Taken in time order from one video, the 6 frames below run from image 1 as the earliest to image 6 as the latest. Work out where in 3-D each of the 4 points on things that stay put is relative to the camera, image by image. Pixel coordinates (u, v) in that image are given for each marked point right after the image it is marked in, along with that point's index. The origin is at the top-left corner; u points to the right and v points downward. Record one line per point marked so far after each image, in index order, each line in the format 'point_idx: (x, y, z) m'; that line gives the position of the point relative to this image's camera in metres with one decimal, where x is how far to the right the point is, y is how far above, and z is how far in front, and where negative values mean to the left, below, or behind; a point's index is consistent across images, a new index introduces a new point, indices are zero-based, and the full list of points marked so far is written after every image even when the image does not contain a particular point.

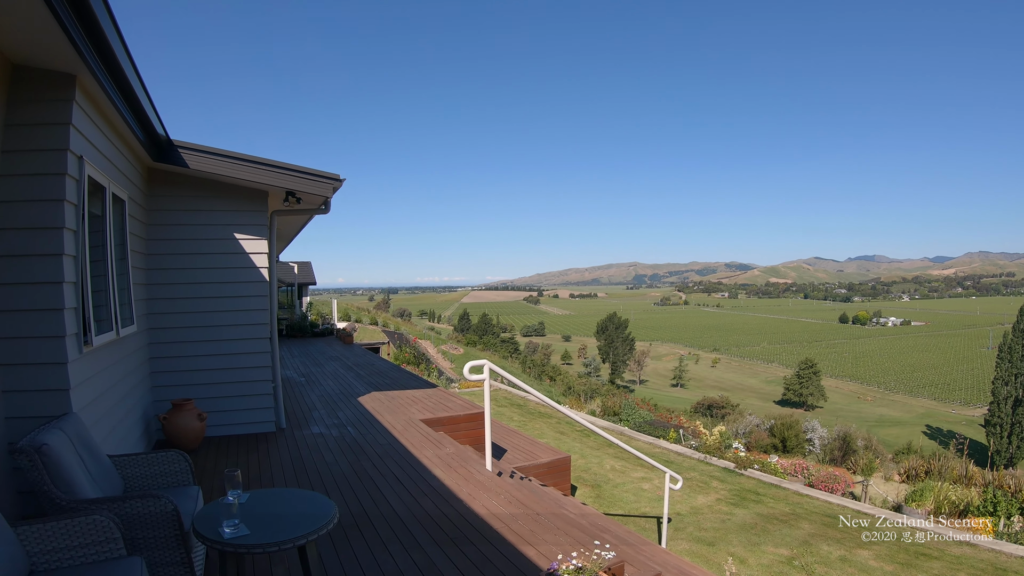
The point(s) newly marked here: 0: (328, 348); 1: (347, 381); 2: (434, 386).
0: (-3.8, -1.3, +10.3) m
1: (-2.3, -1.2, +6.6) m
2: (-1.0, -1.2, +6.0) m
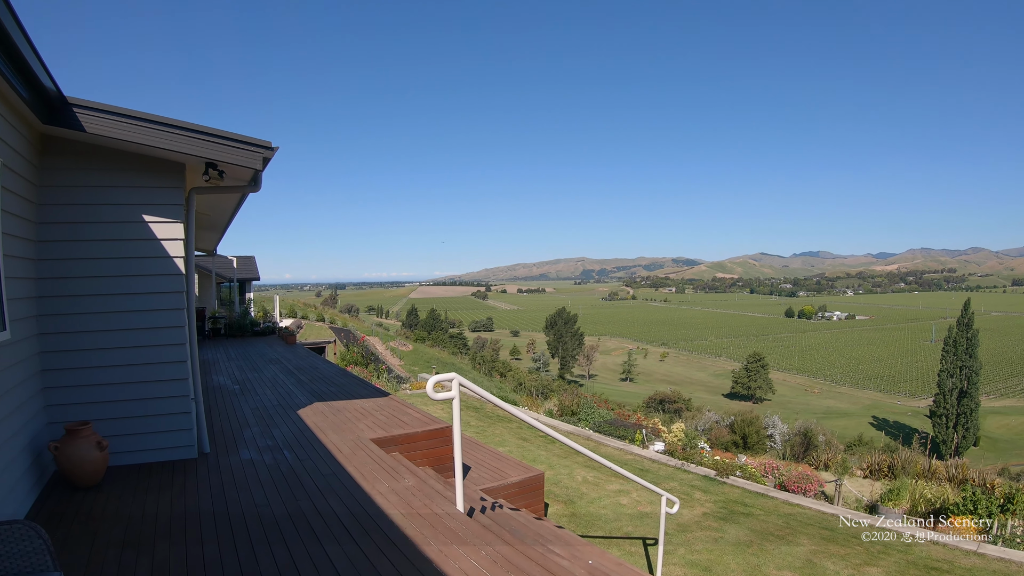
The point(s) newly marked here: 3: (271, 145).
0: (-4.6, -1.2, +9.4) m
1: (-2.7, -1.2, +5.7) m
2: (-1.4, -1.2, +5.3) m
3: (-1.6, +1.0, +3.2) m
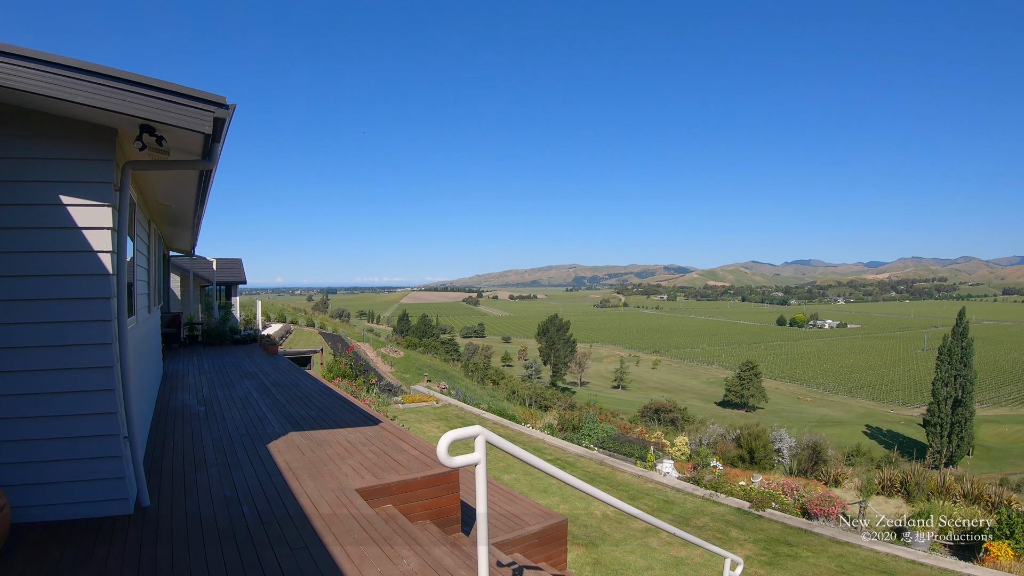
0: (-4.6, -1.3, +8.6) m
1: (-2.6, -1.2, +5.0) m
2: (-1.3, -1.2, +4.6) m
3: (-1.5, +0.9, +2.5) m
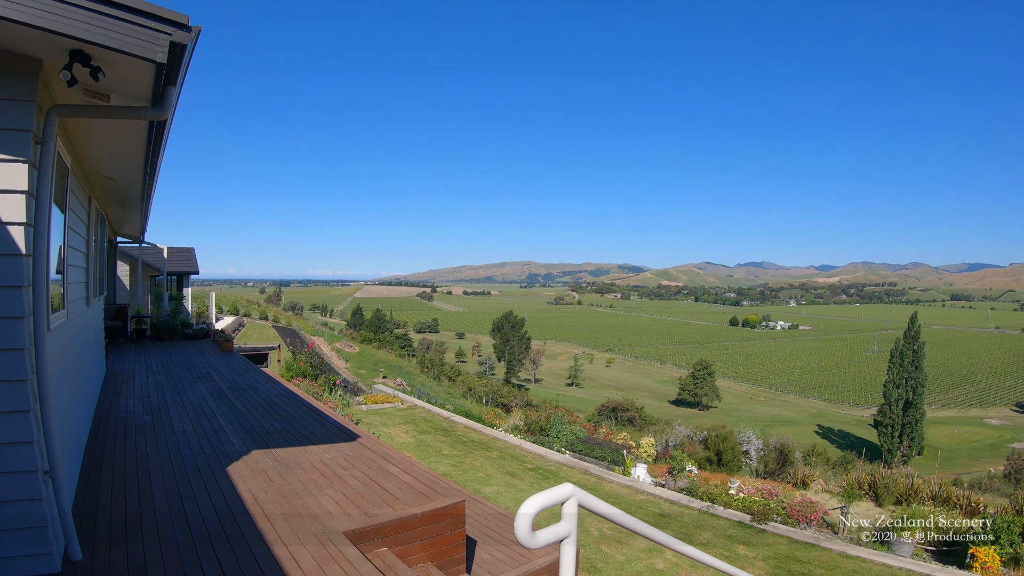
0: (-5.0, -1.1, +7.7) m
1: (-2.6, -1.2, +4.3) m
2: (-1.3, -1.2, +4.0) m
3: (-1.2, +1.0, +1.9) m
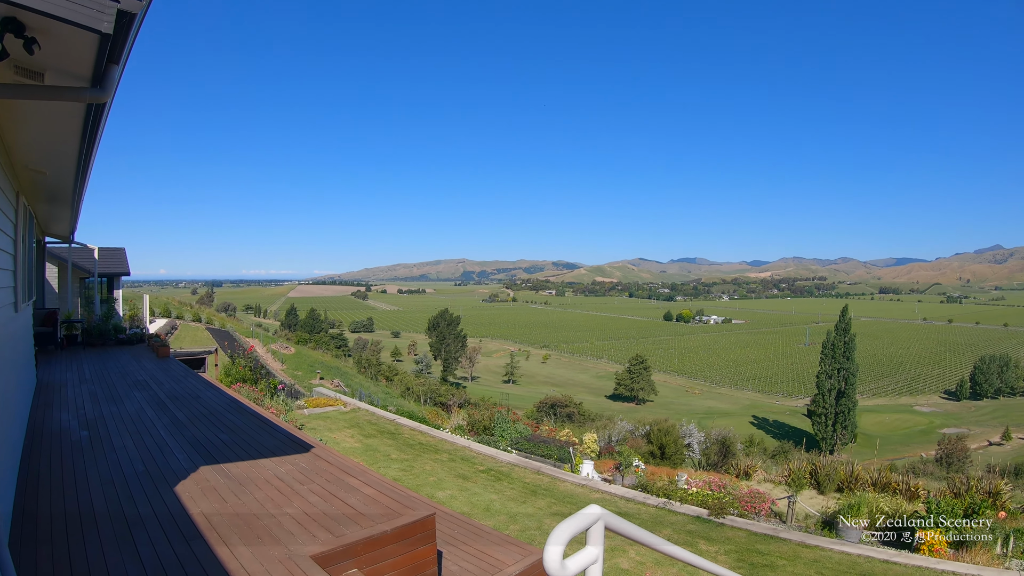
0: (-5.5, -1.2, +6.8) m
1: (-2.7, -1.2, +3.7) m
2: (-1.4, -1.2, +3.6) m
3: (-1.1, +0.9, +1.5) m
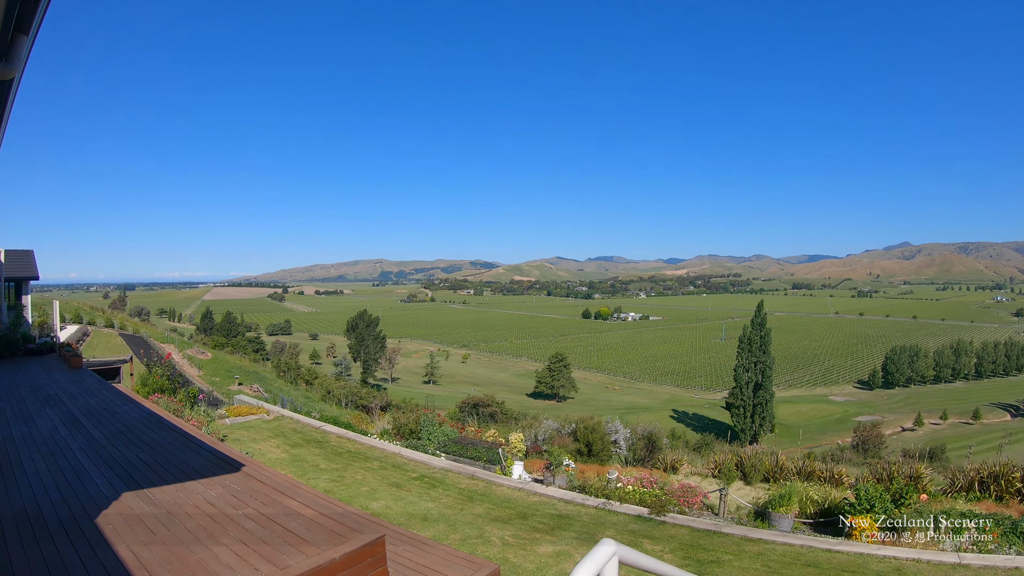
0: (-5.9, -1.2, +5.5) m
1: (-2.7, -1.3, +2.9) m
2: (-1.3, -1.3, +3.0) m
3: (-0.7, +0.9, +1.0) m
